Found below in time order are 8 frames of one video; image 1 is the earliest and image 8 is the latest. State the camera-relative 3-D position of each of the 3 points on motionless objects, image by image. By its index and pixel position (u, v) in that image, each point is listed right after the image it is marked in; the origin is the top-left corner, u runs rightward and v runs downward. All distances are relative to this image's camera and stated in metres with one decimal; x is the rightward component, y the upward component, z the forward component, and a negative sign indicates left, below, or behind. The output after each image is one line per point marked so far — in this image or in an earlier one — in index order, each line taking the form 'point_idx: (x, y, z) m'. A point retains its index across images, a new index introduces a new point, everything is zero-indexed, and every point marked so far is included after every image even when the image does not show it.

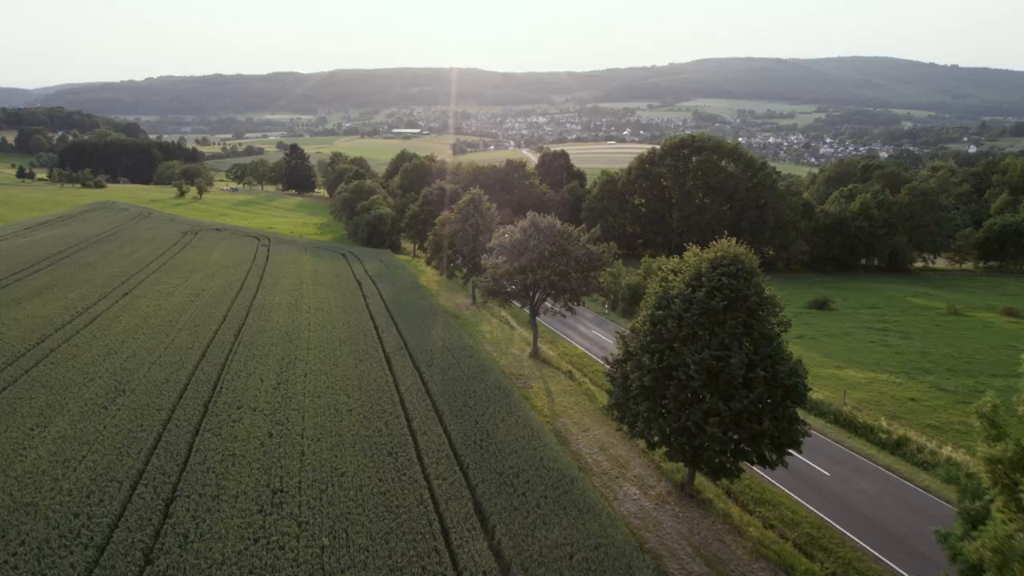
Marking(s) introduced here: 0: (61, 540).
0: (-11.3, -6.3, +17.5) m
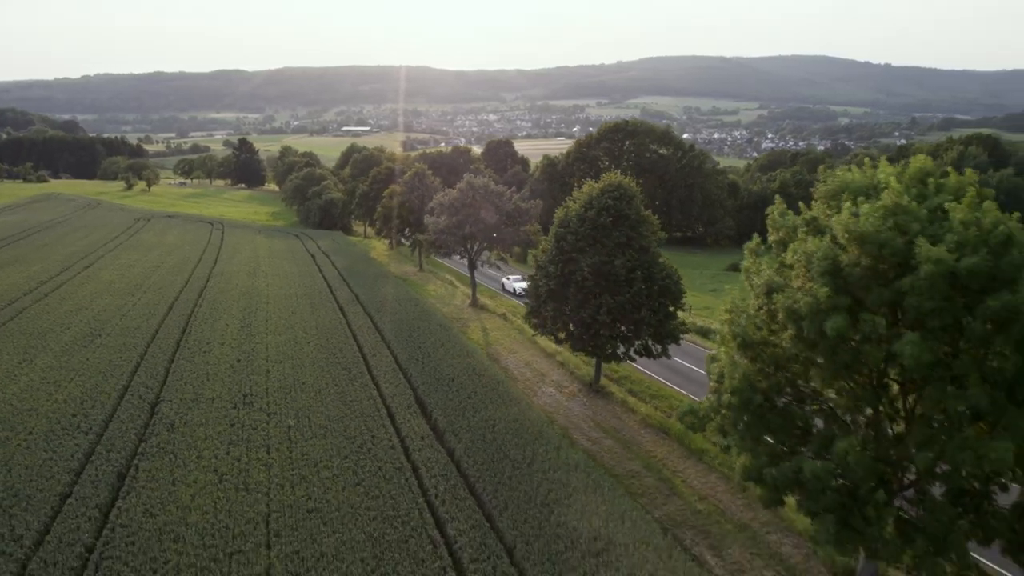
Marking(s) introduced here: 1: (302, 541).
0: (-13.2, -4.2, +20.8) m
1: (-4.5, -5.4, +15.0) m
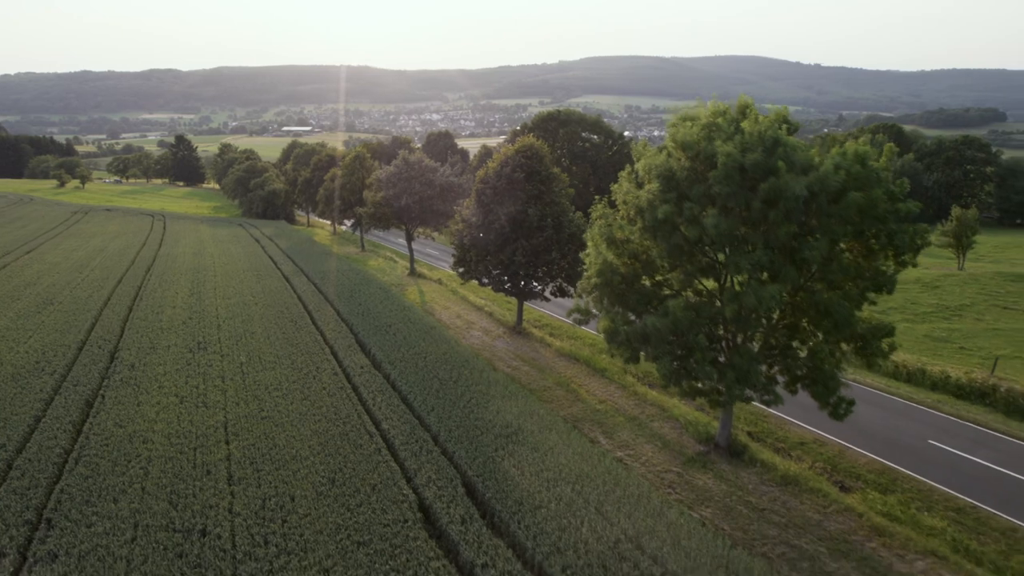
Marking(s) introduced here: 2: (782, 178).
0: (-15.5, -2.7, +22.6) m
1: (-6.4, -3.7, +17.6) m
2: (+4.7, +1.9, +12.2) m
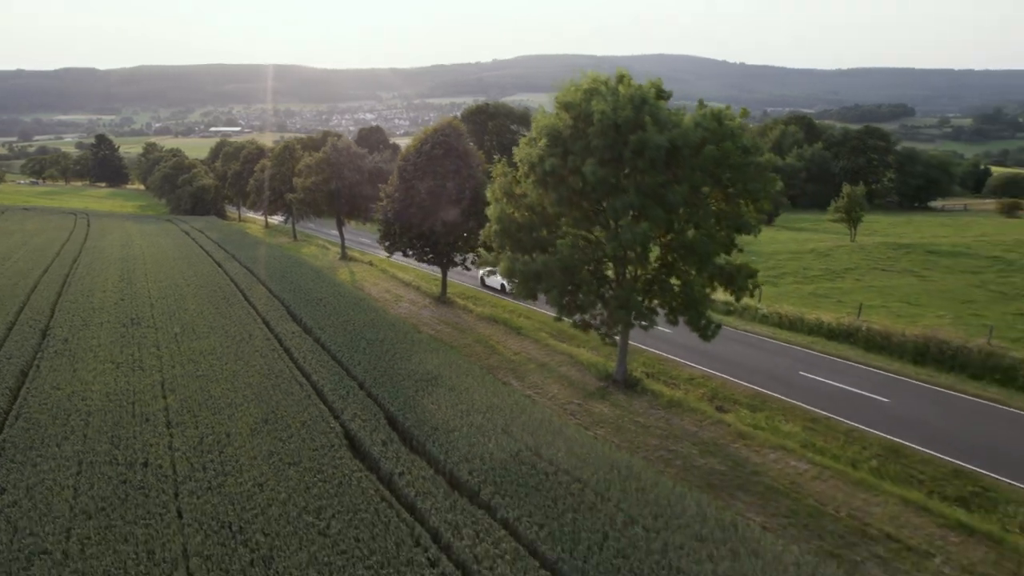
0: (-18.1, -2.0, +23.1) m
1: (-8.6, -2.7, +18.8) m
2: (+2.8, +3.2, +14.4) m
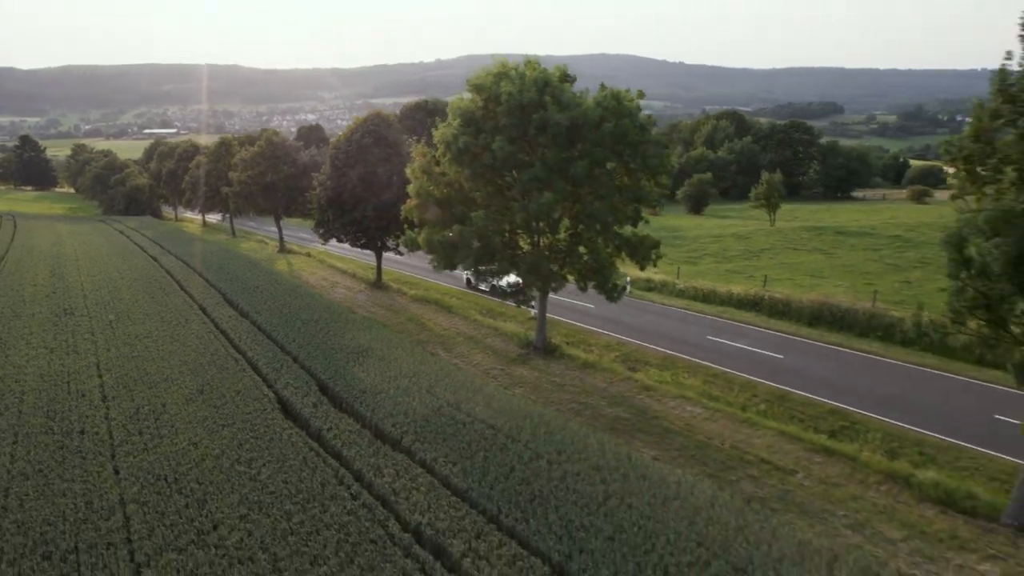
0: (-20.5, -1.7, +23.0) m
1: (-10.6, -2.2, +19.4) m
2: (+0.9, +4.0, +15.8) m
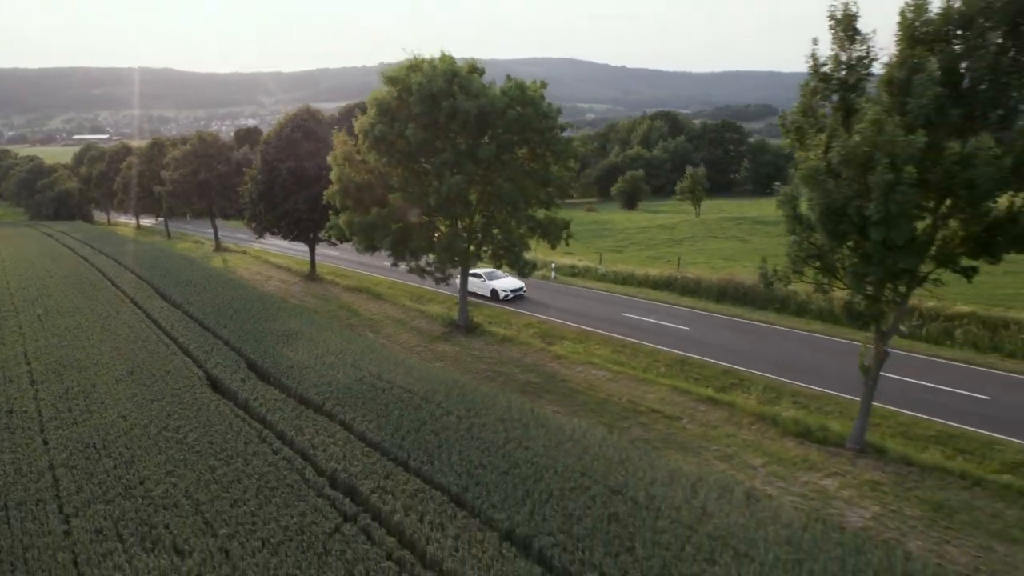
0: (-22.9, -1.7, +22.7) m
1: (-12.8, -1.9, +19.8) m
2: (-1.3, +4.6, +17.1) m
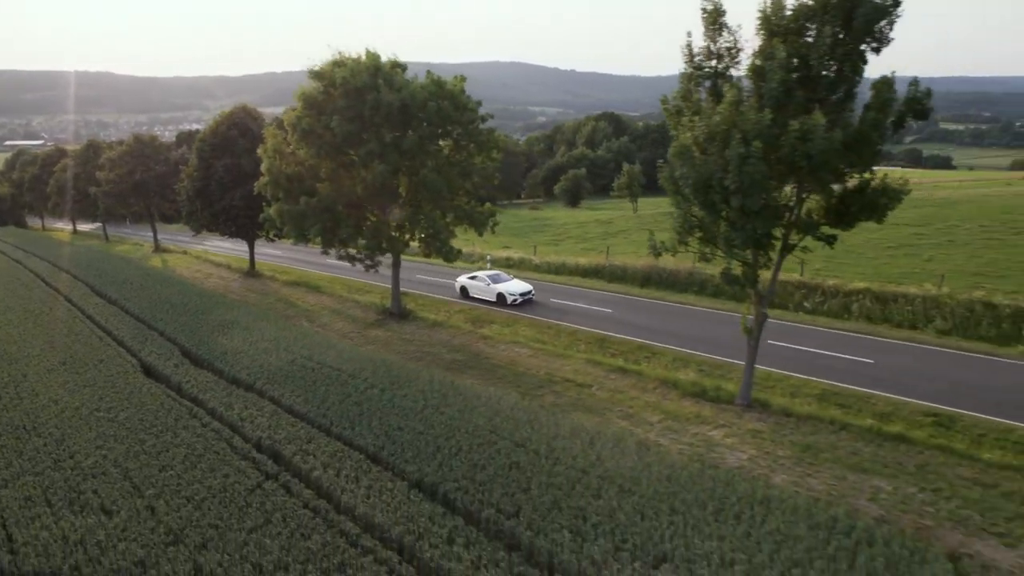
0: (-25.2, -1.7, +22.1) m
1: (-14.9, -1.8, +19.9) m
2: (-3.3, +5.0, +18.0) m
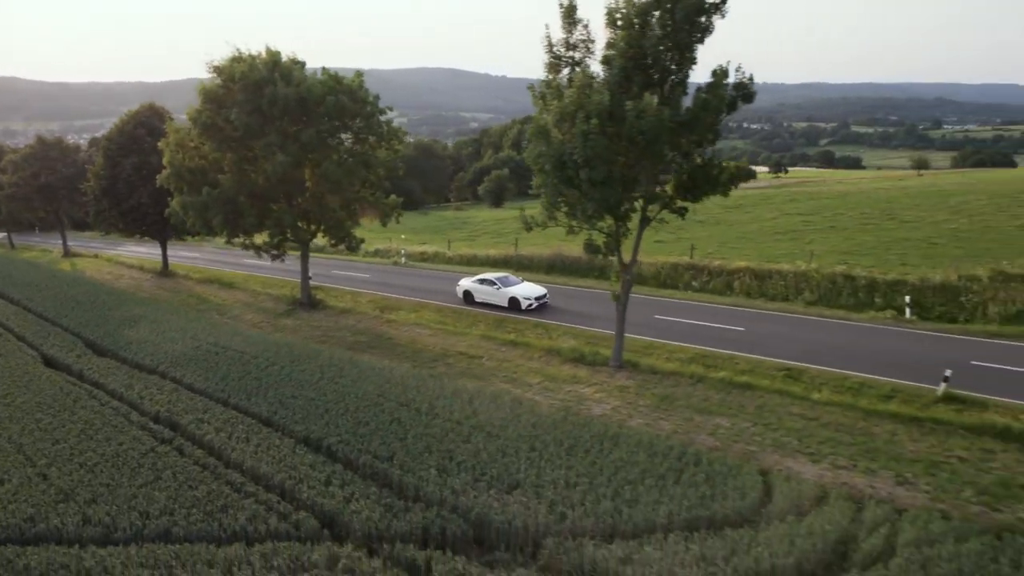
0: (-28.1, -2.0, +20.9) m
1: (-17.7, -1.7, +19.6) m
2: (-6.2, +5.4, +18.7) m
